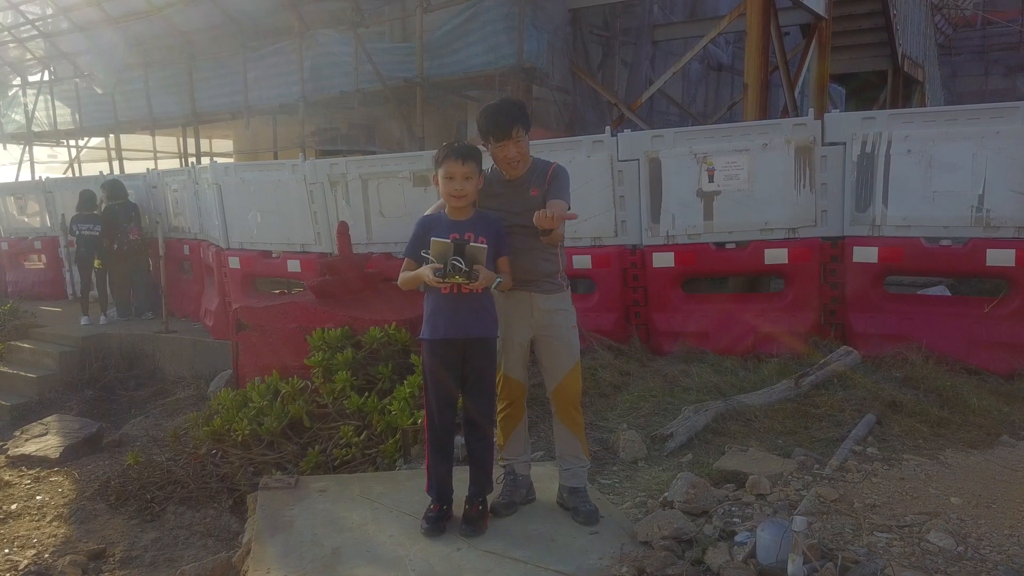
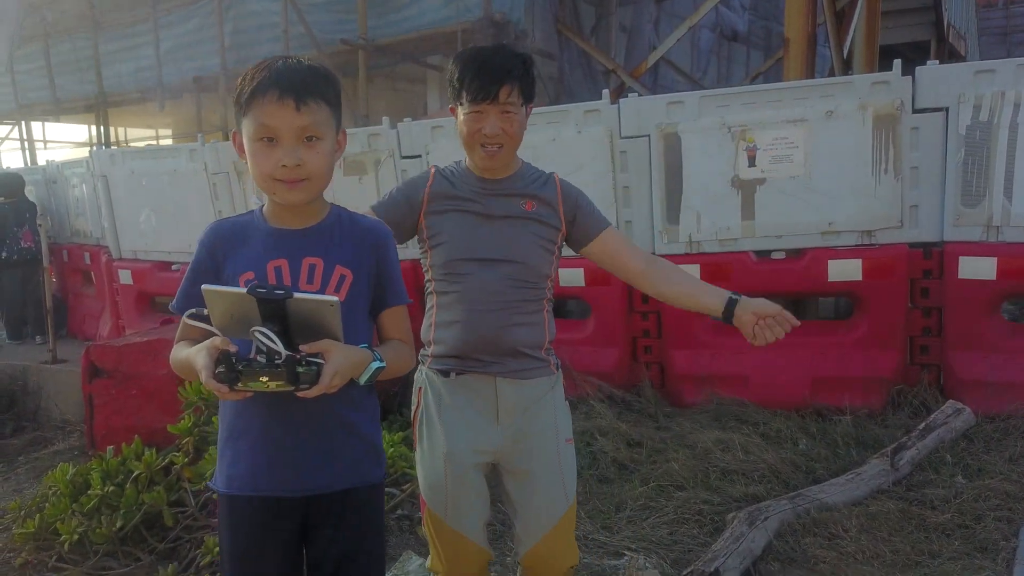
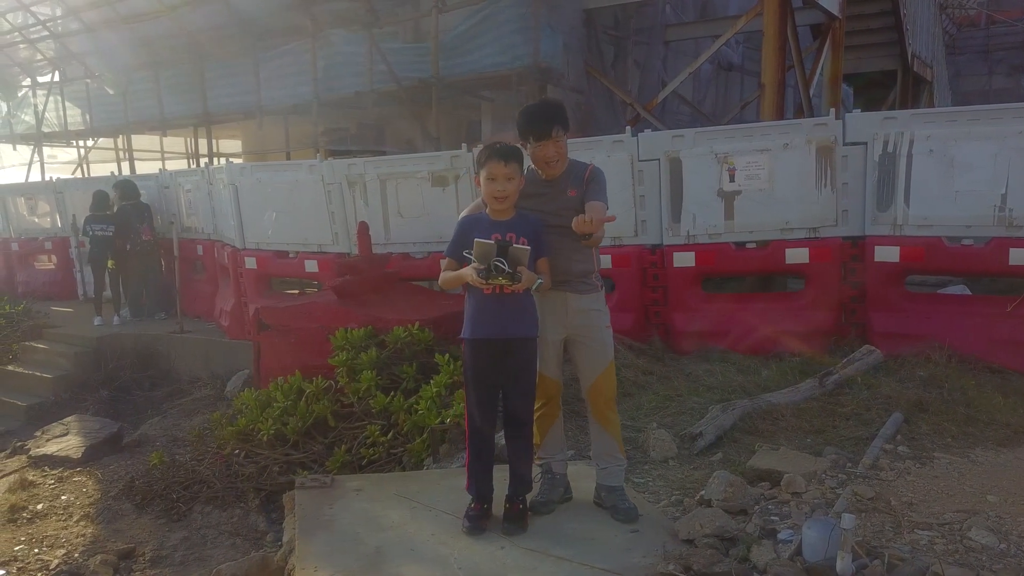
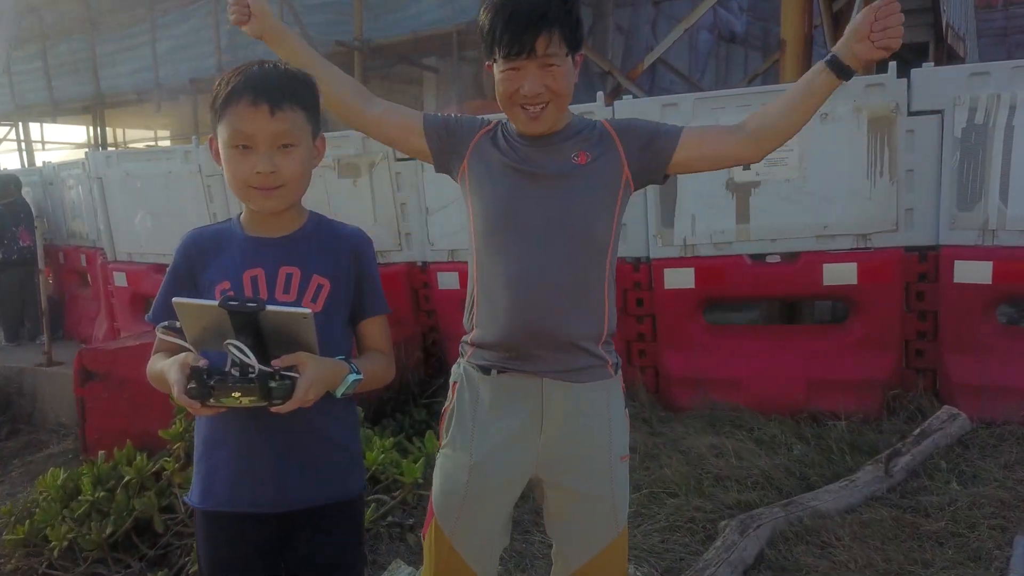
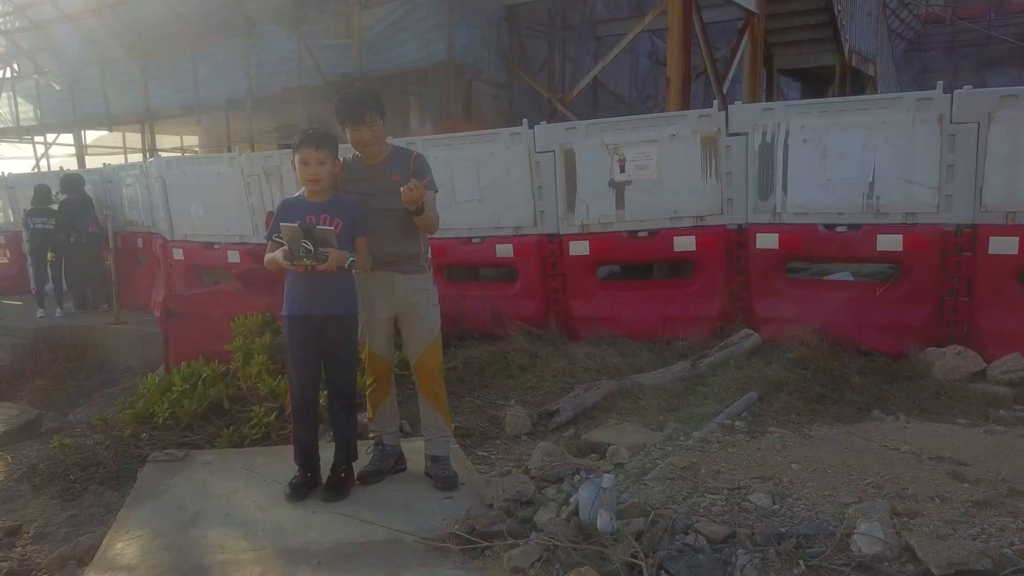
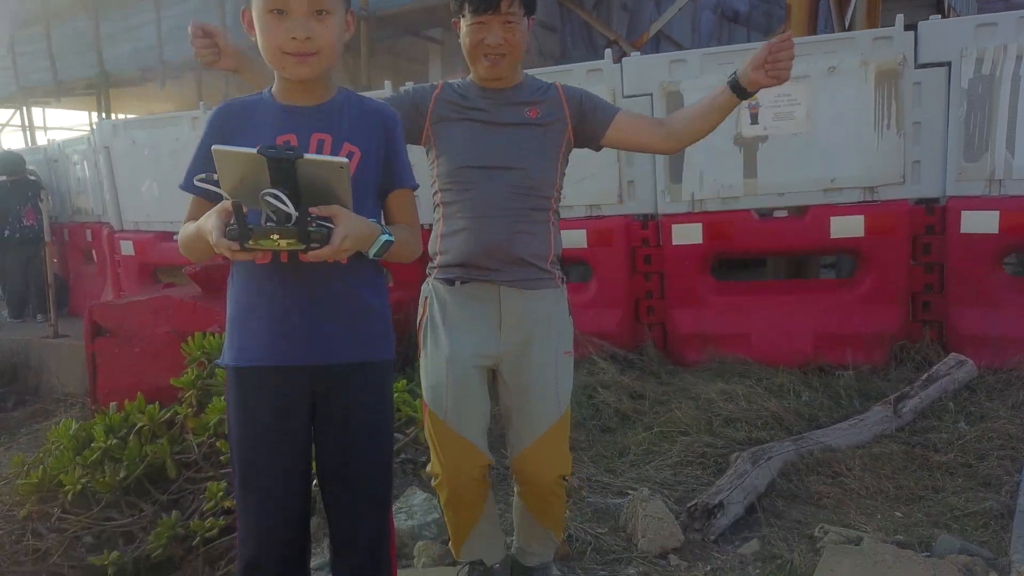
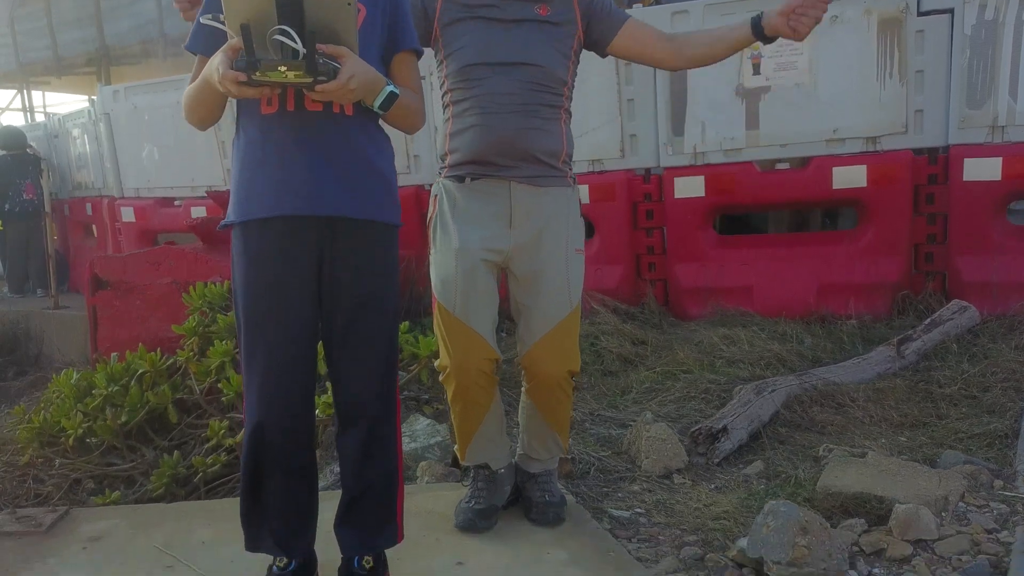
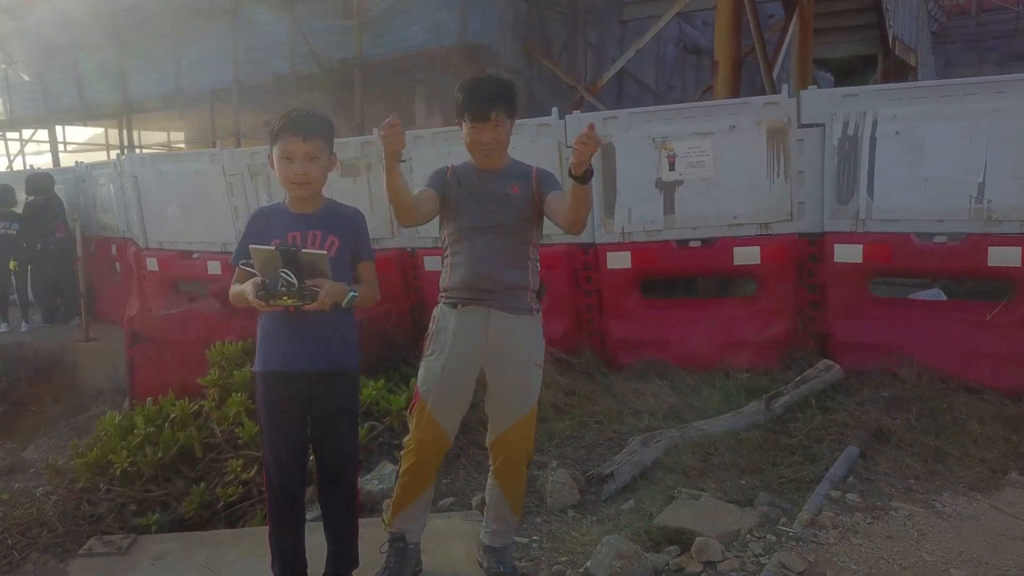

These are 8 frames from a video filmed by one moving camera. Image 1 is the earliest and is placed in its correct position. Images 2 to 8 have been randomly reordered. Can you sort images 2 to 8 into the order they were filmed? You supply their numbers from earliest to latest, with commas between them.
3, 5, 8, 4, 2, 6, 7
